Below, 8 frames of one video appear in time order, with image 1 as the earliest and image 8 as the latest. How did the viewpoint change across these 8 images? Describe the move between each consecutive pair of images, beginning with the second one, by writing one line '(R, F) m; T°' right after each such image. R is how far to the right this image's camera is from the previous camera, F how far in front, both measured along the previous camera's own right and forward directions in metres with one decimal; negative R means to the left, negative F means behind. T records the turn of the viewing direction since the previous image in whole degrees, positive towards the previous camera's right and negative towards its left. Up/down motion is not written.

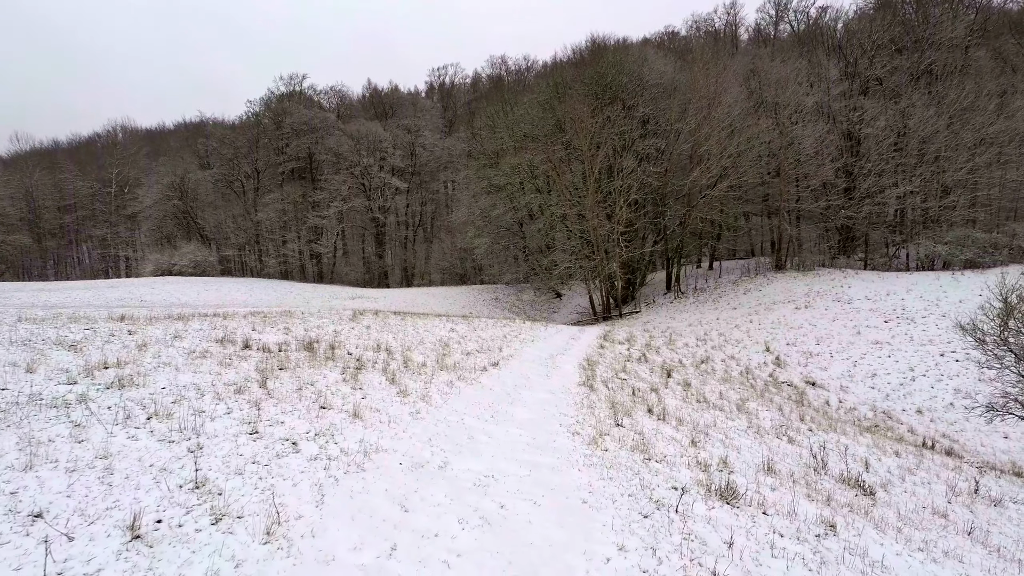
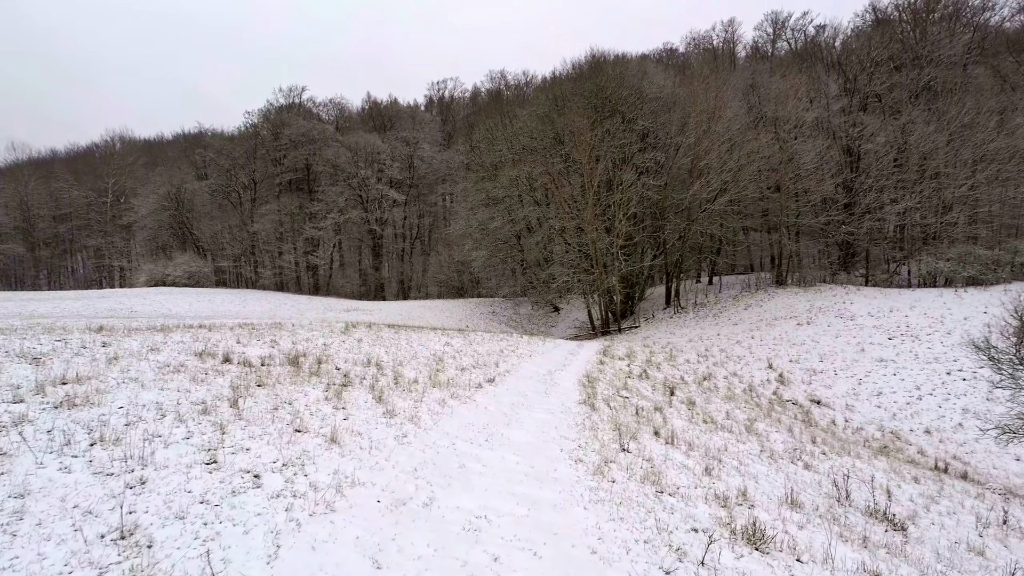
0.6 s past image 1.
(0.0, +0.4) m; 0°
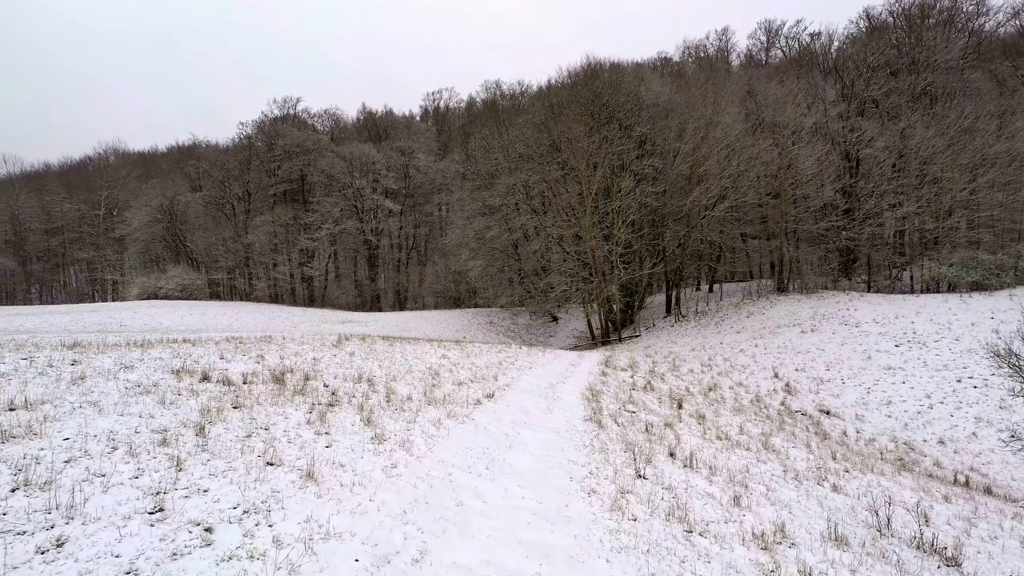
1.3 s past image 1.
(-0.1, +0.5) m; 0°
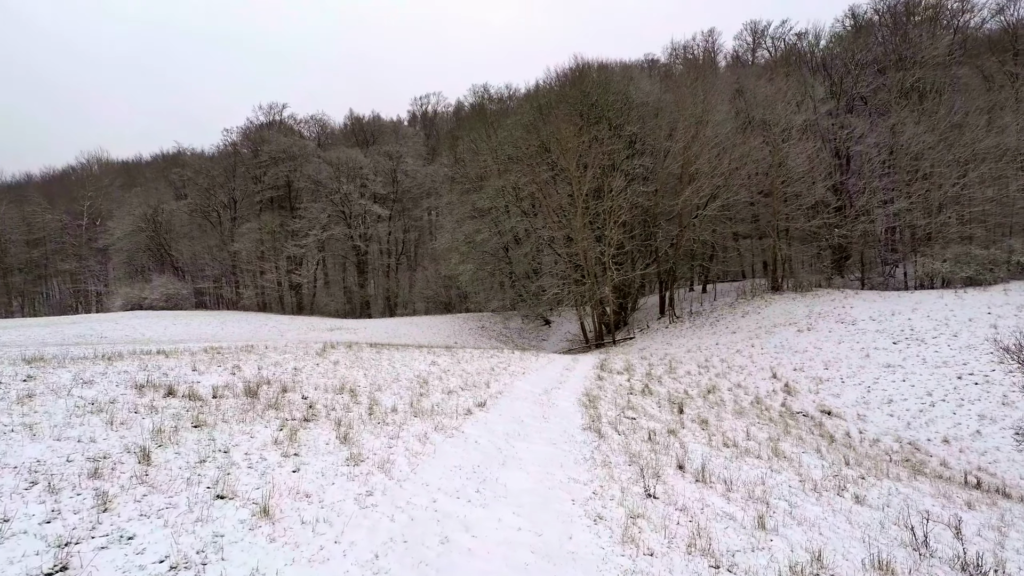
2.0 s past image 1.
(0.0, +0.5) m; +1°
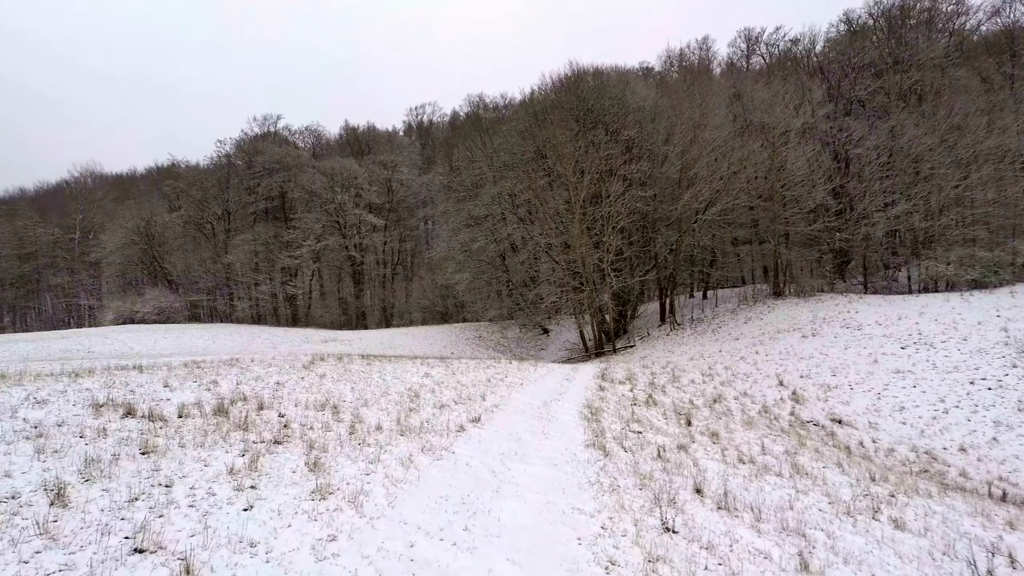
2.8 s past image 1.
(0.0, +0.6) m; 0°
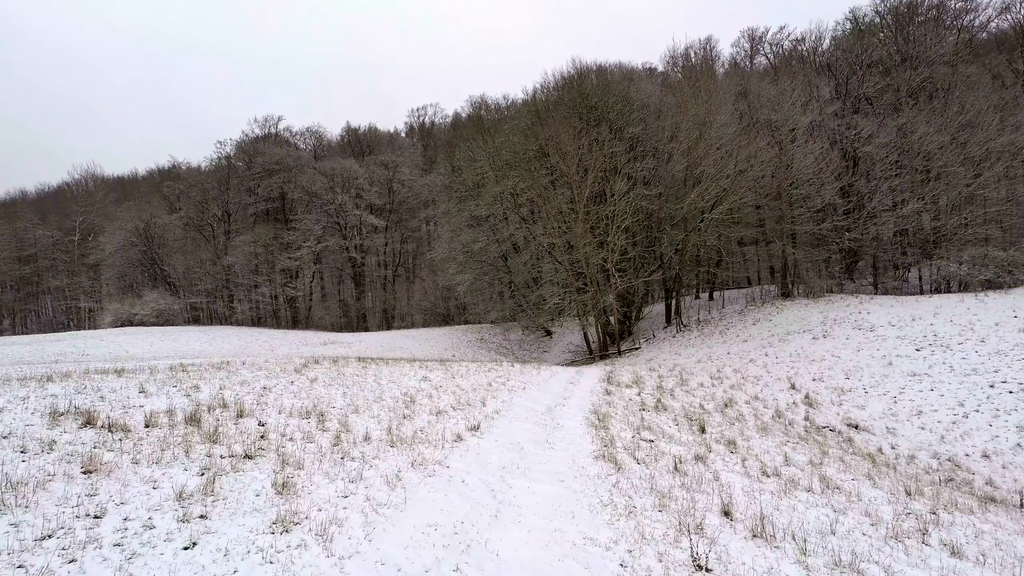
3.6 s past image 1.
(0.0, +0.6) m; 0°
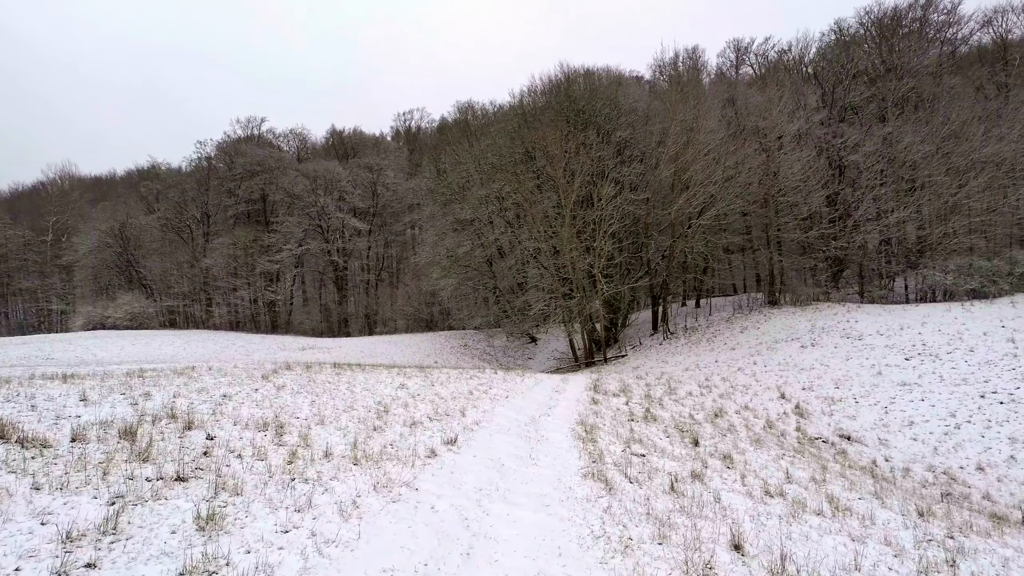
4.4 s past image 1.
(+0.1, +0.6) m; +2°
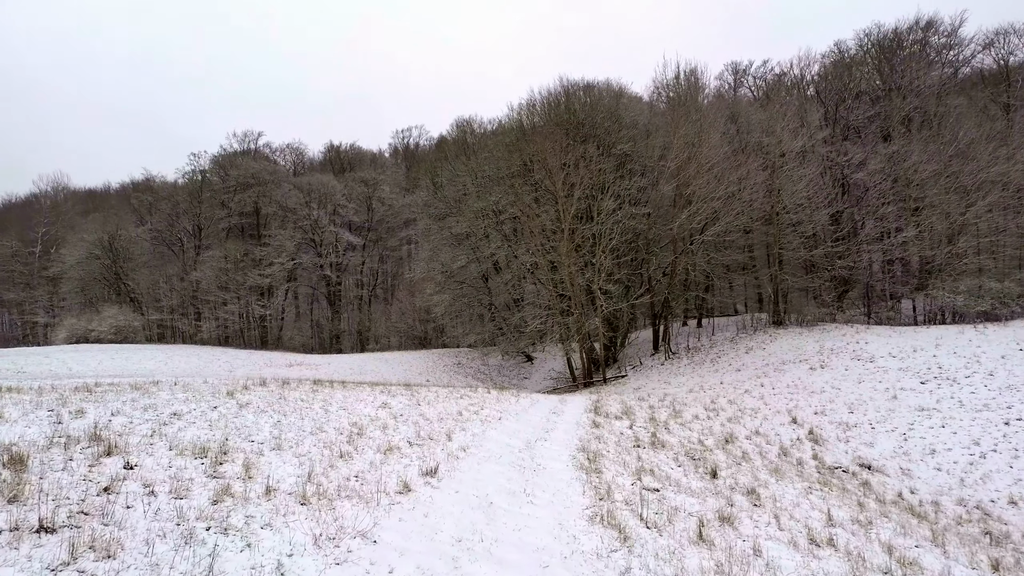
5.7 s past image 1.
(0.0, +0.9) m; +1°
